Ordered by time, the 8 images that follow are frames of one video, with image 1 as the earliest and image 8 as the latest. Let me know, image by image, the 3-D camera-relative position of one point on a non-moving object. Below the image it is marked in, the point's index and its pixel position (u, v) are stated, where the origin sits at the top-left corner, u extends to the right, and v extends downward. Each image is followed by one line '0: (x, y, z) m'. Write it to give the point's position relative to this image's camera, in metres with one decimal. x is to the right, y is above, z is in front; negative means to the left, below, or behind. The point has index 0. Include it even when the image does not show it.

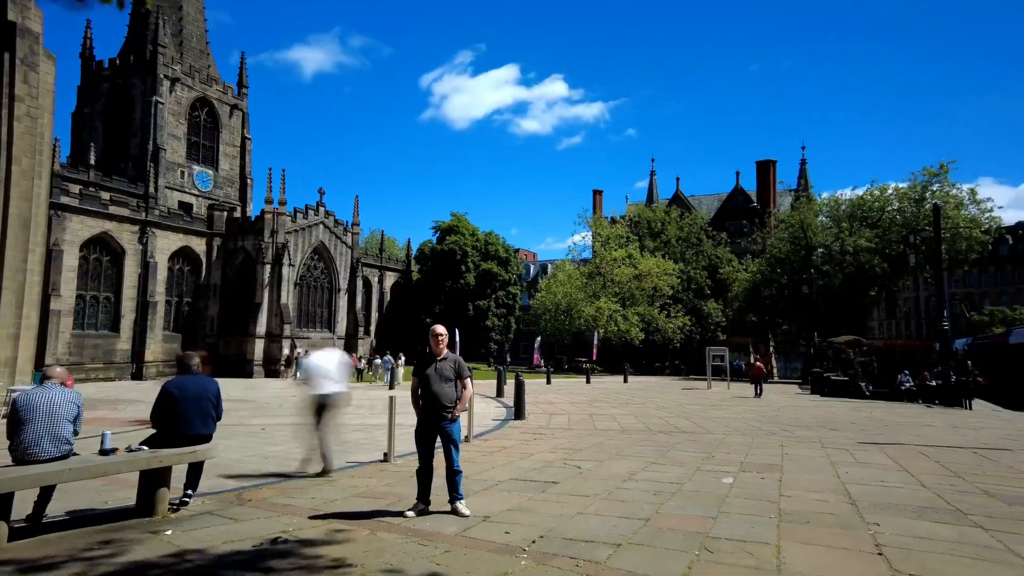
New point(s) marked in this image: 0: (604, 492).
0: (+2.3, -4.9, +11.6) m
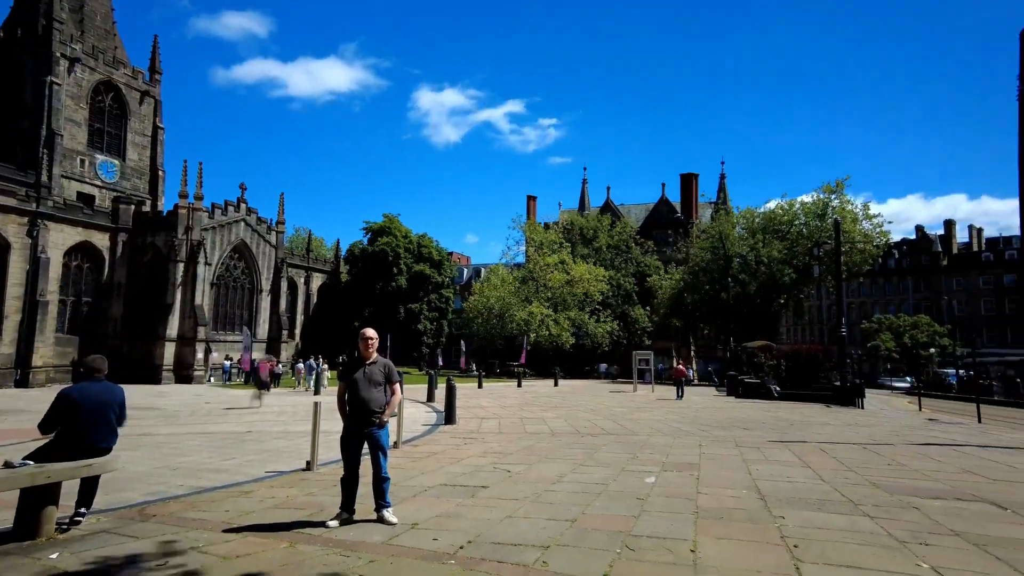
0: (+0.5, -5.0, +11.7) m
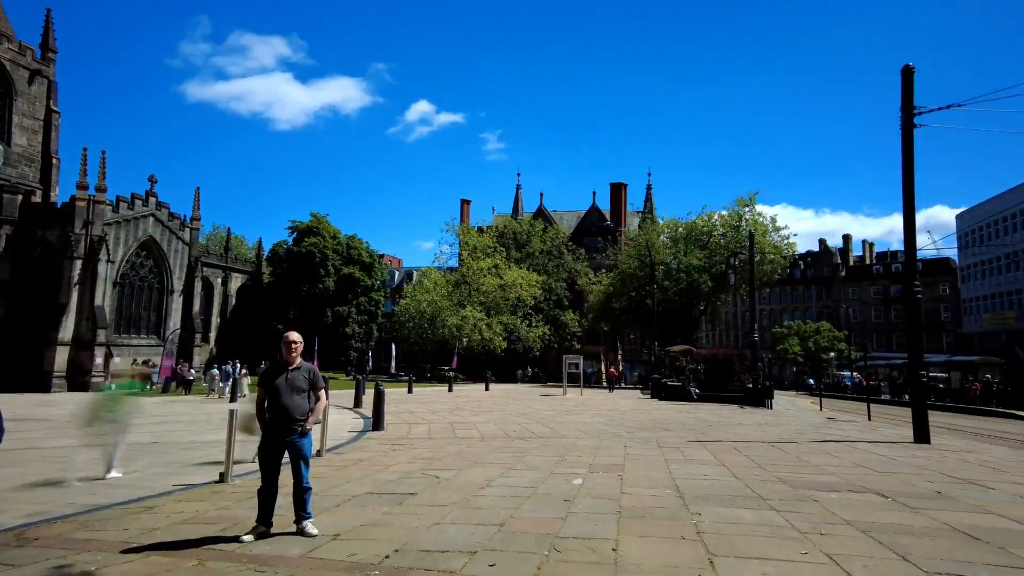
0: (-1.2, -5.1, +11.6) m
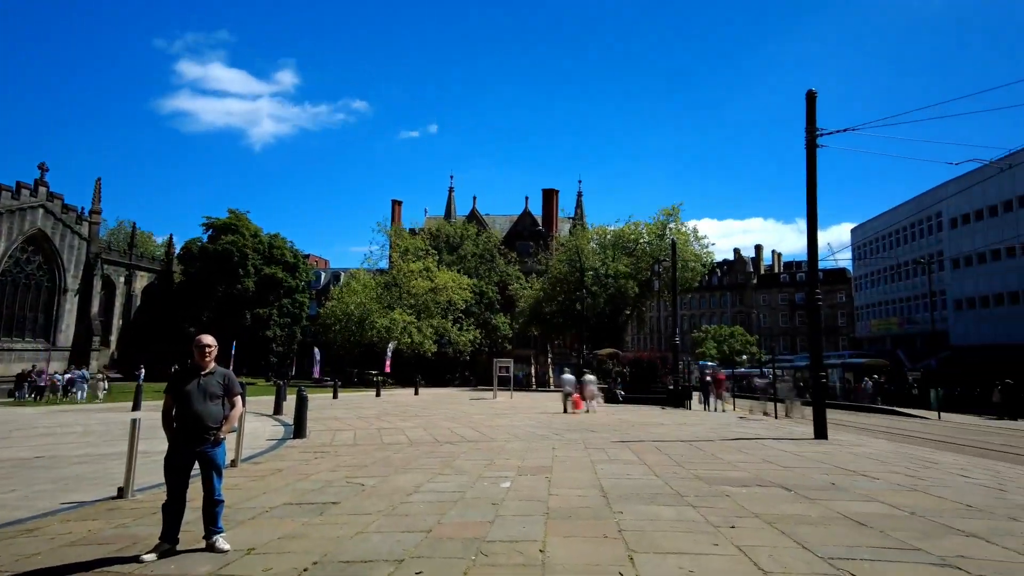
0: (-3.0, -5.1, +11.3) m
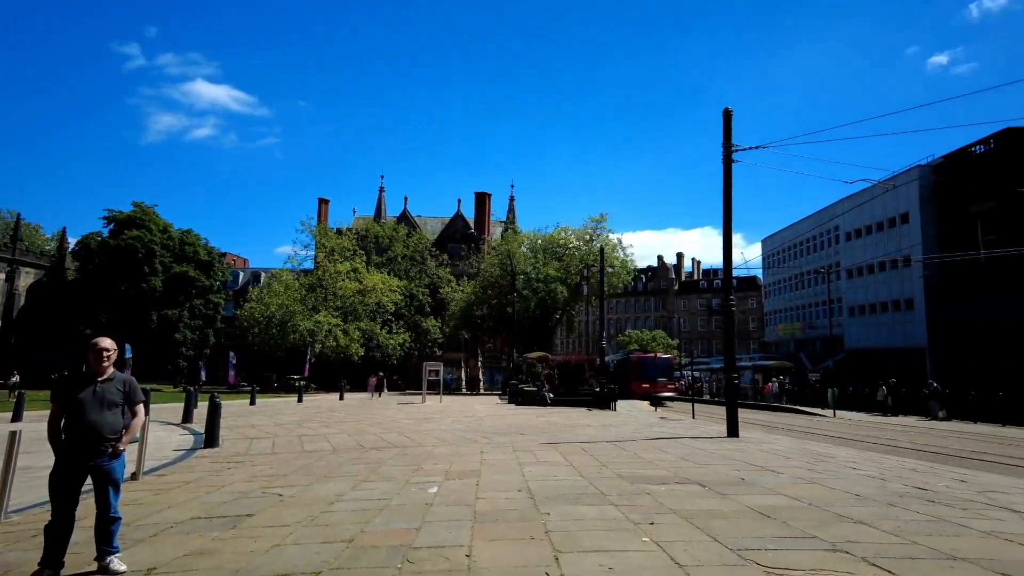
0: (-4.7, -5.2, +10.9) m
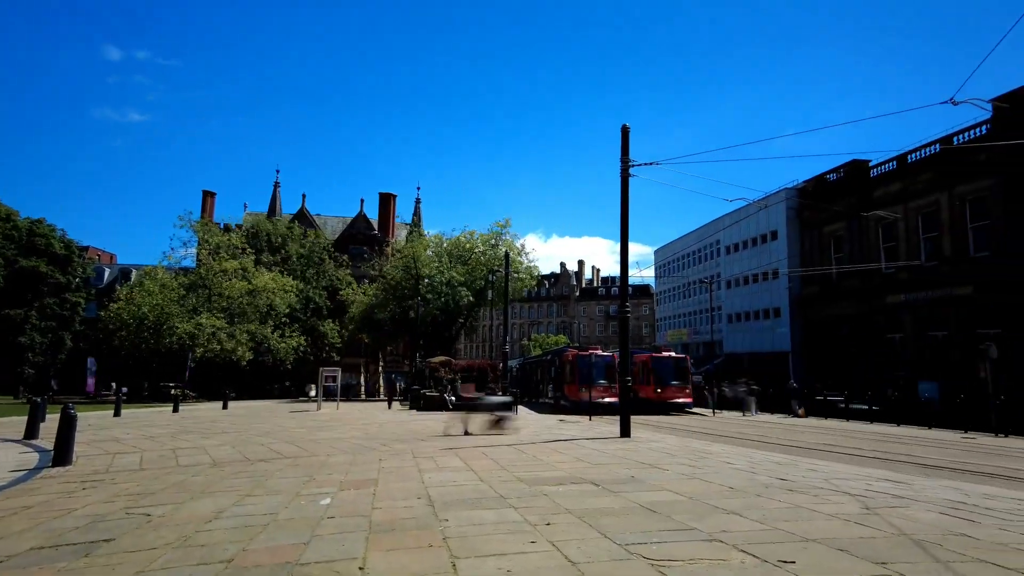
0: (-7.0, -5.2, +9.9) m
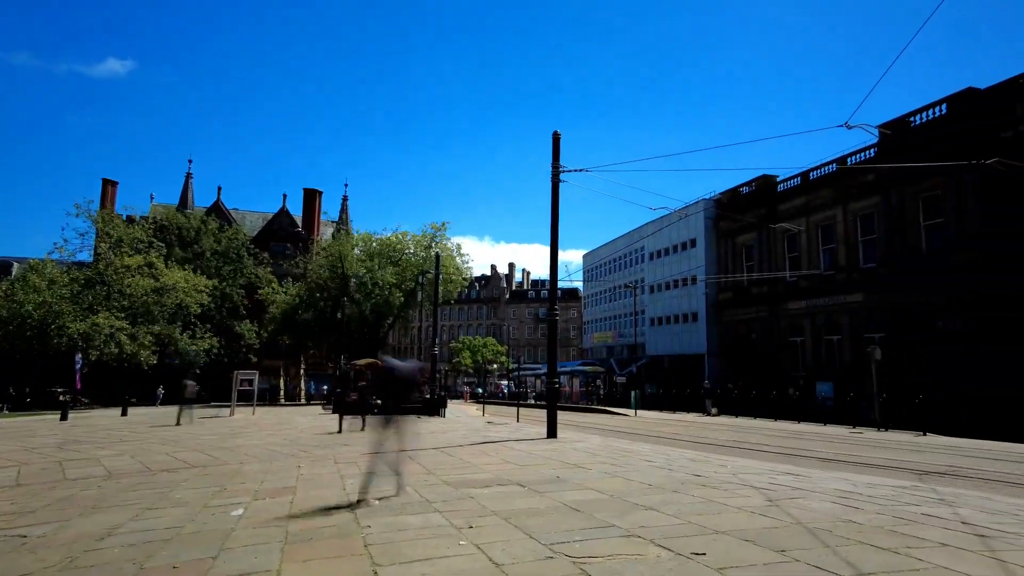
0: (-8.5, -5.1, +9.0) m
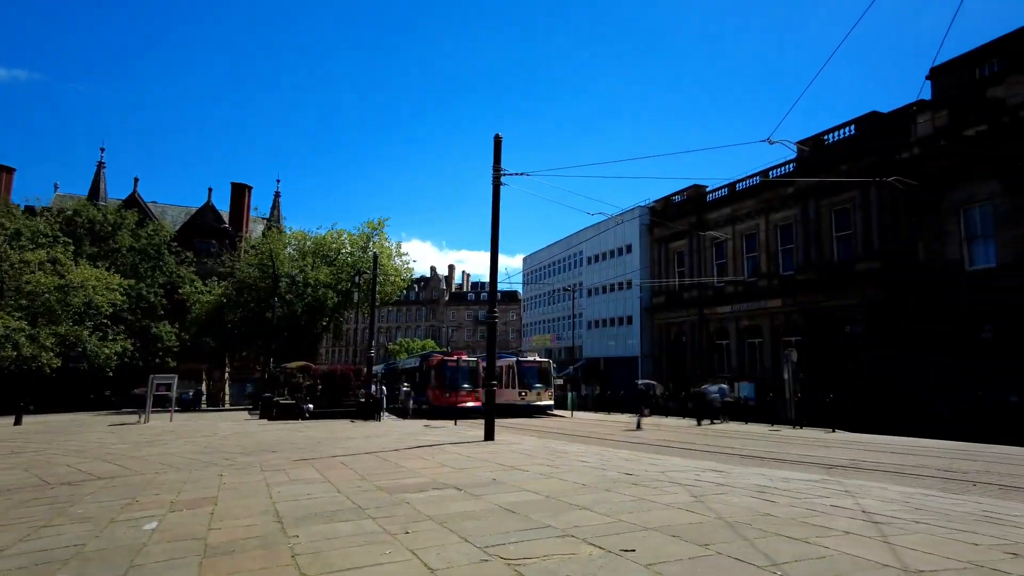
0: (-9.8, -5.0, +8.1) m
